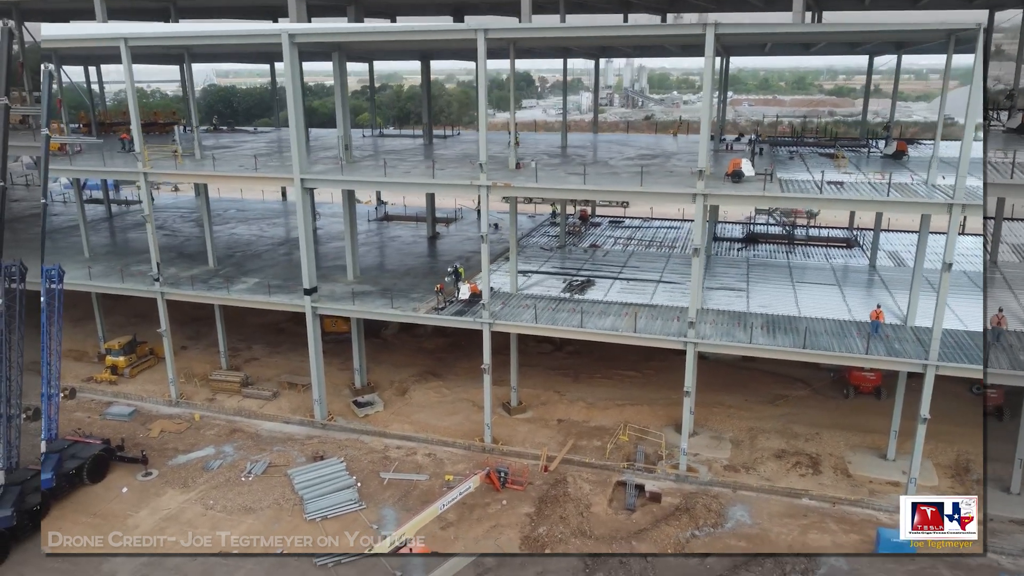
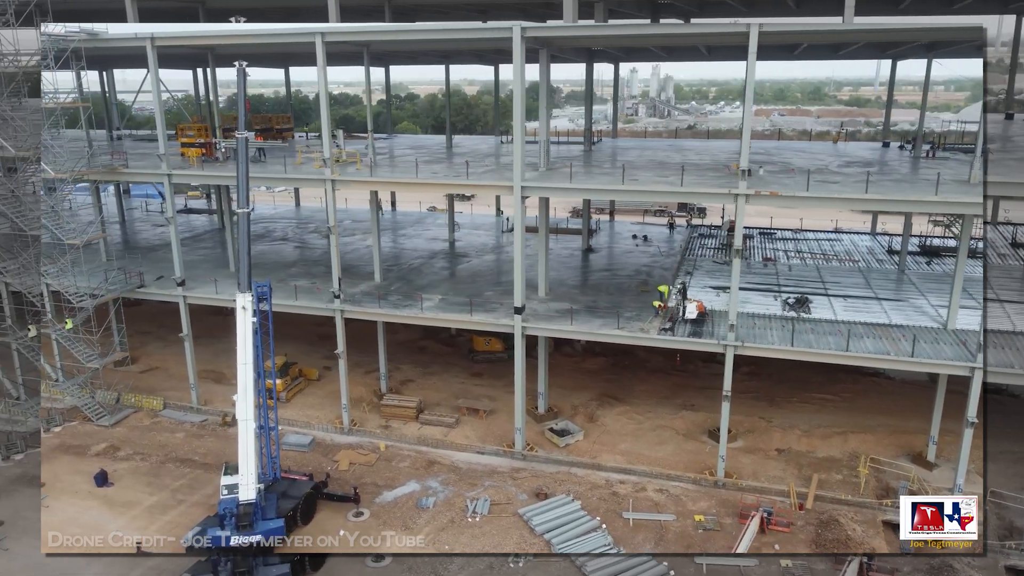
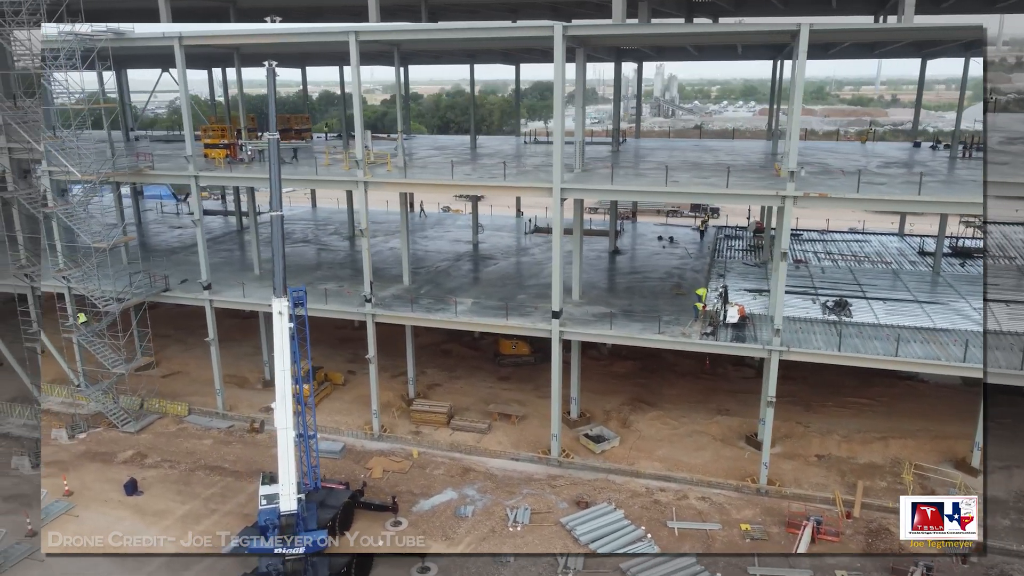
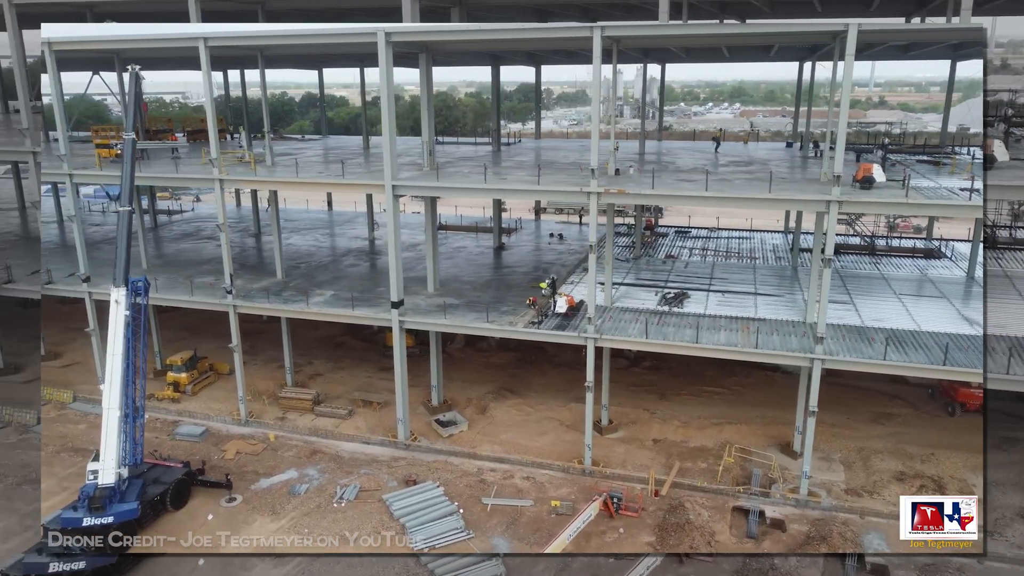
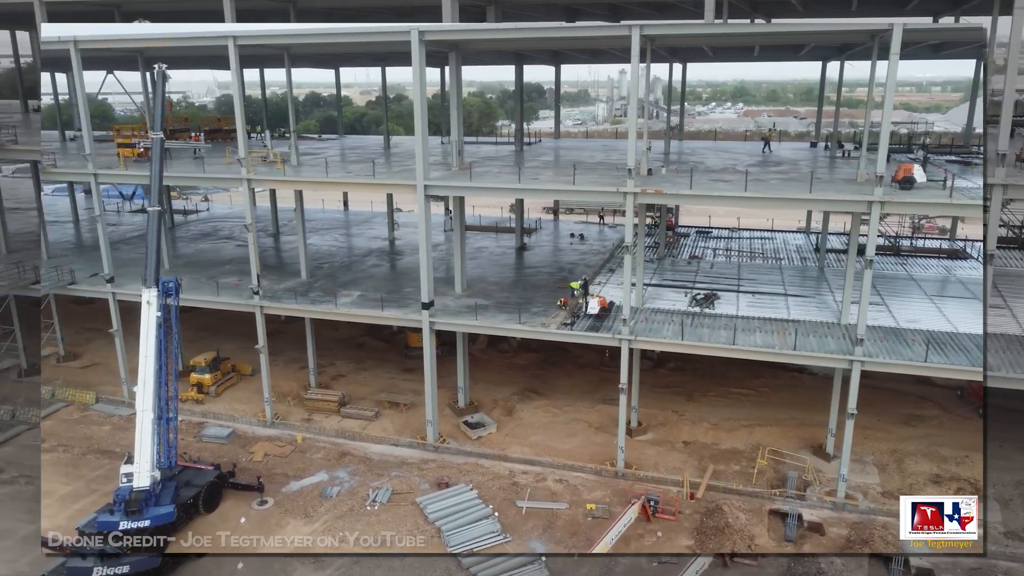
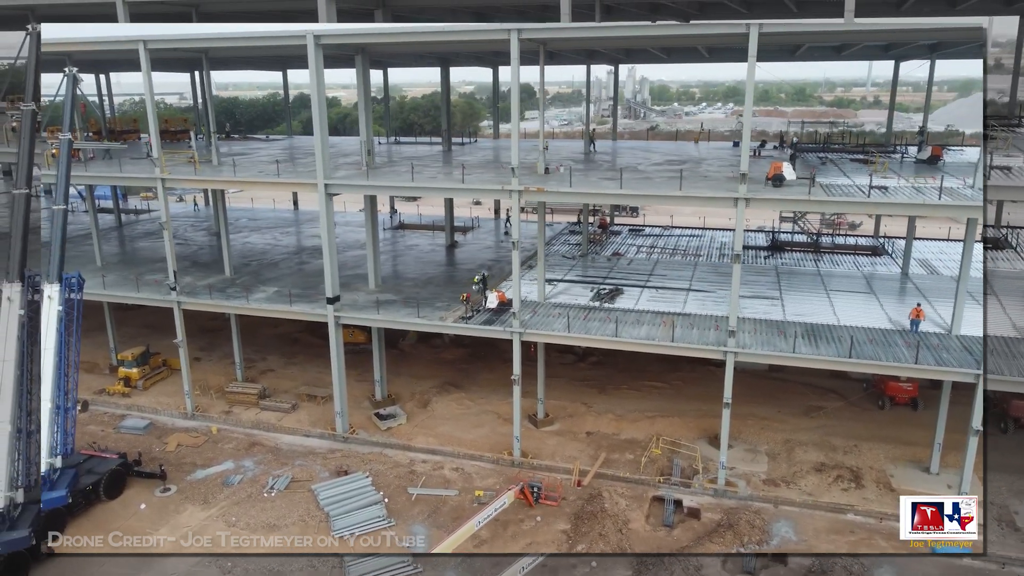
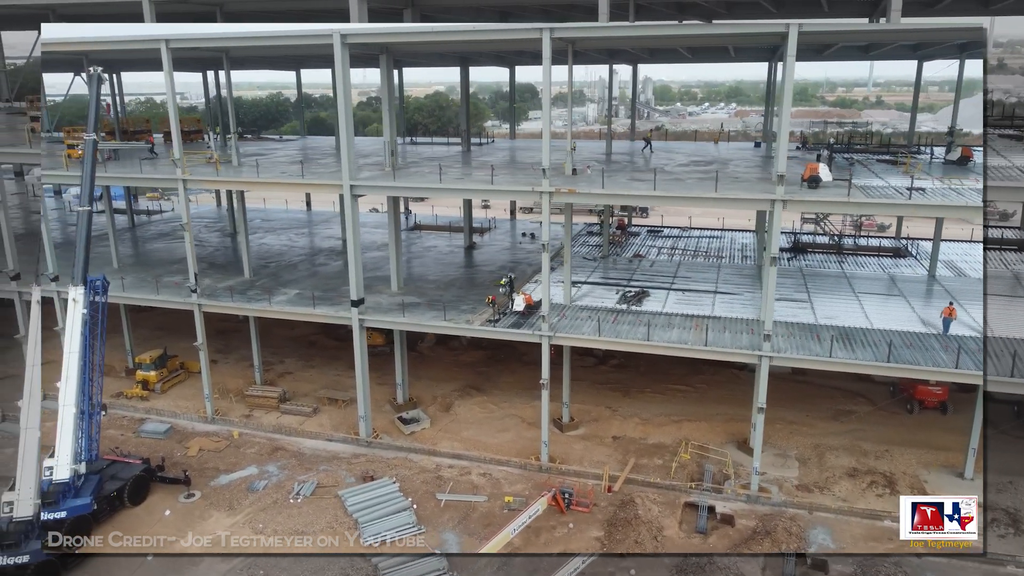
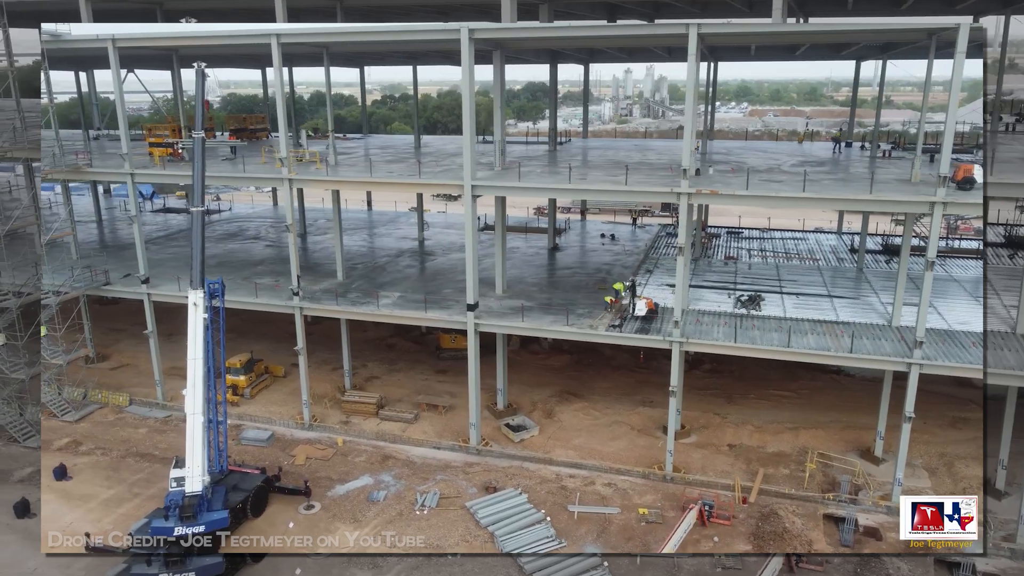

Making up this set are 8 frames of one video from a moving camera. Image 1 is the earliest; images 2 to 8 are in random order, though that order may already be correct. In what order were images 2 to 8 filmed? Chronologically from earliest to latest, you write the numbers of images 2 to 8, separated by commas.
6, 7, 4, 5, 8, 2, 3
